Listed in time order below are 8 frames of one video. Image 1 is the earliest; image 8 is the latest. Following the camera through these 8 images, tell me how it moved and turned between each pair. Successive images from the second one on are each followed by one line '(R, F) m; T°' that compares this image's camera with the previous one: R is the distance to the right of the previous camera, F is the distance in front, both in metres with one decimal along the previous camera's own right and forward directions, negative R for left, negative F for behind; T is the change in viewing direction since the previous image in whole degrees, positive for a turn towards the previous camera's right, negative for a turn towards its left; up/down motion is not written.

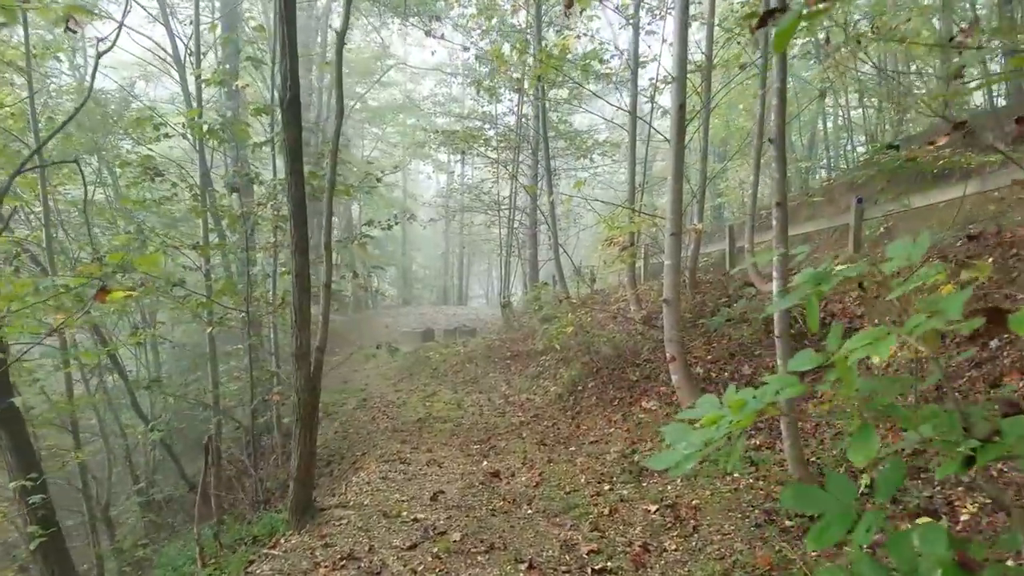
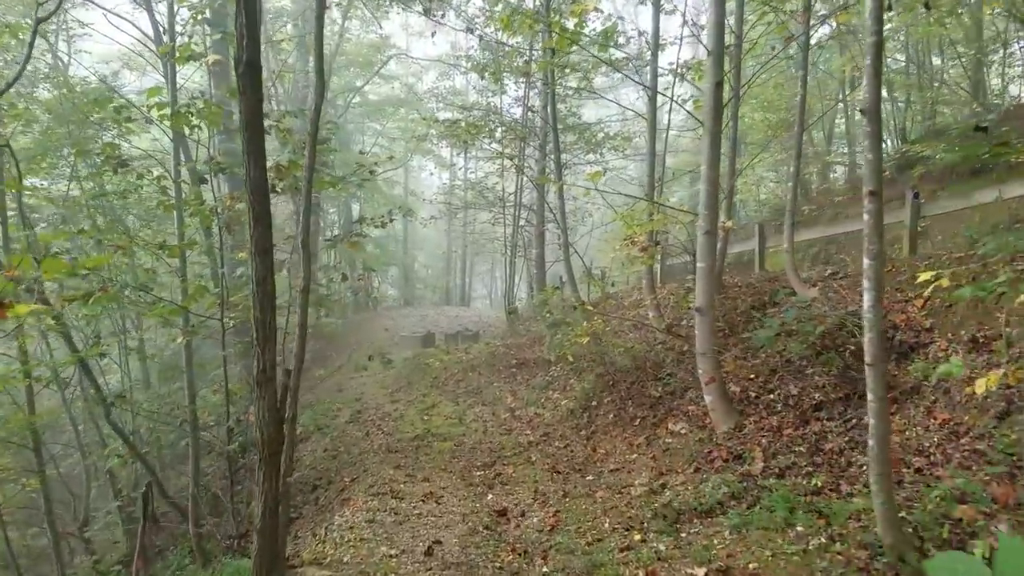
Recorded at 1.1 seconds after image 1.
(-0.1, +1.0) m; 0°
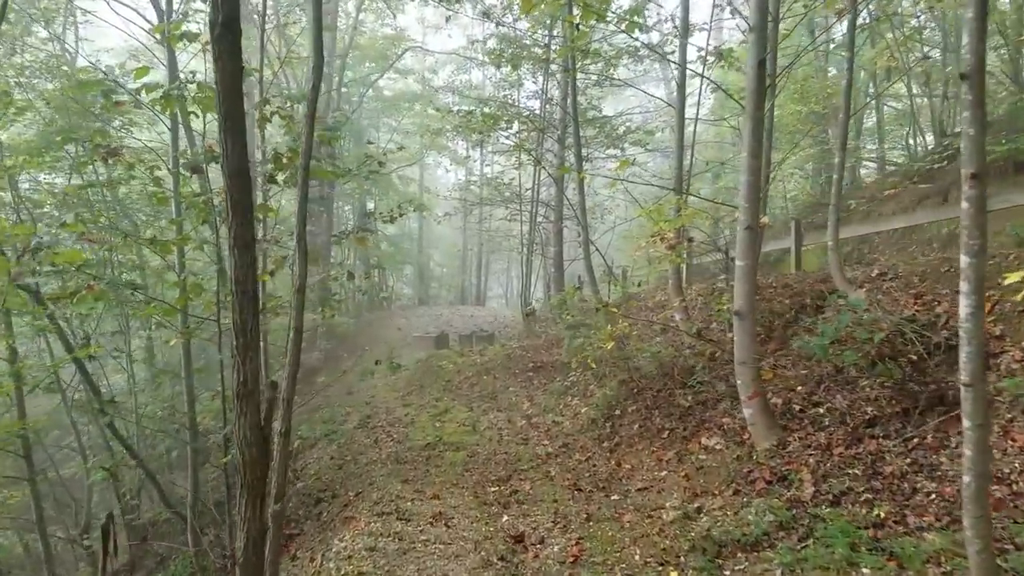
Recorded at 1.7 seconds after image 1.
(0.0, +0.6) m; -1°
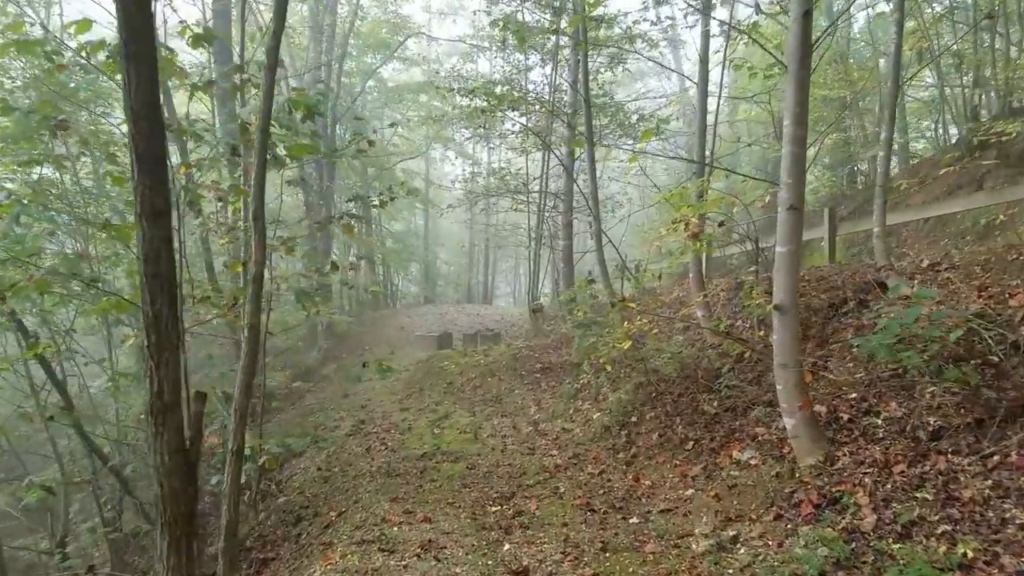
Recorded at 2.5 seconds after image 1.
(0.0, +0.8) m; -1°
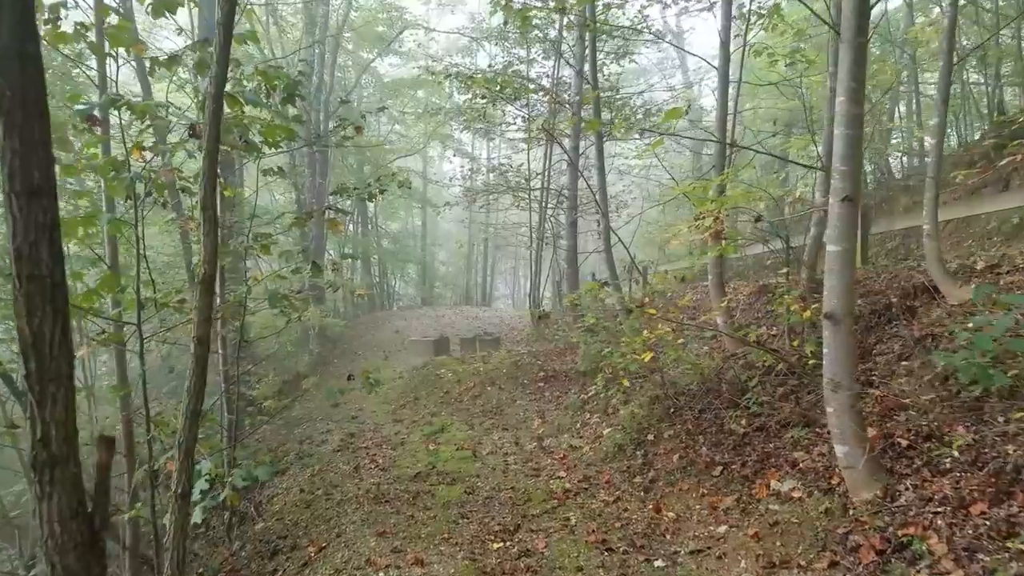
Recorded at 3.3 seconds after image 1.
(0.0, +0.7) m; 0°
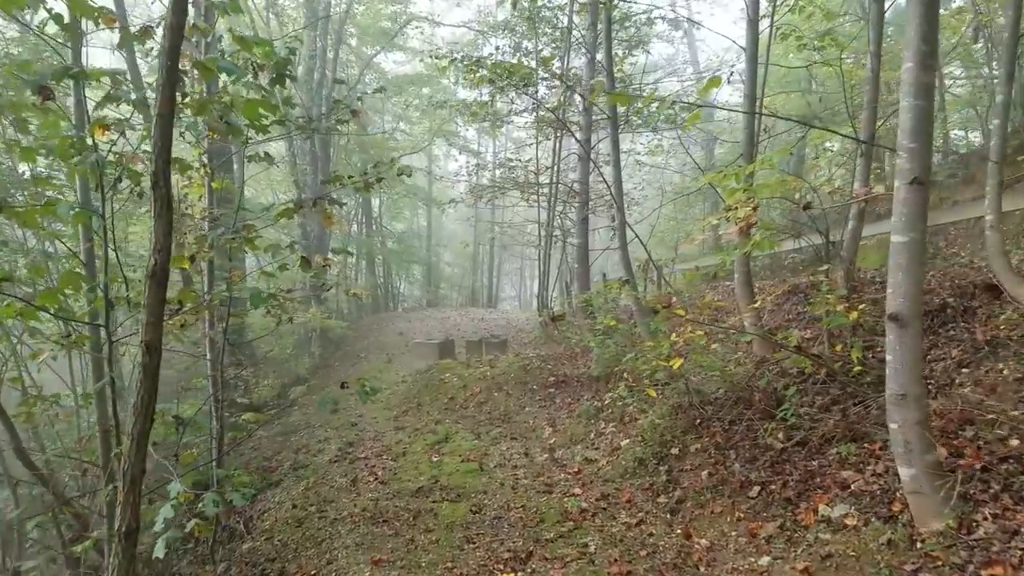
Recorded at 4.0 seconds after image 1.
(0.0, +0.6) m; 0°
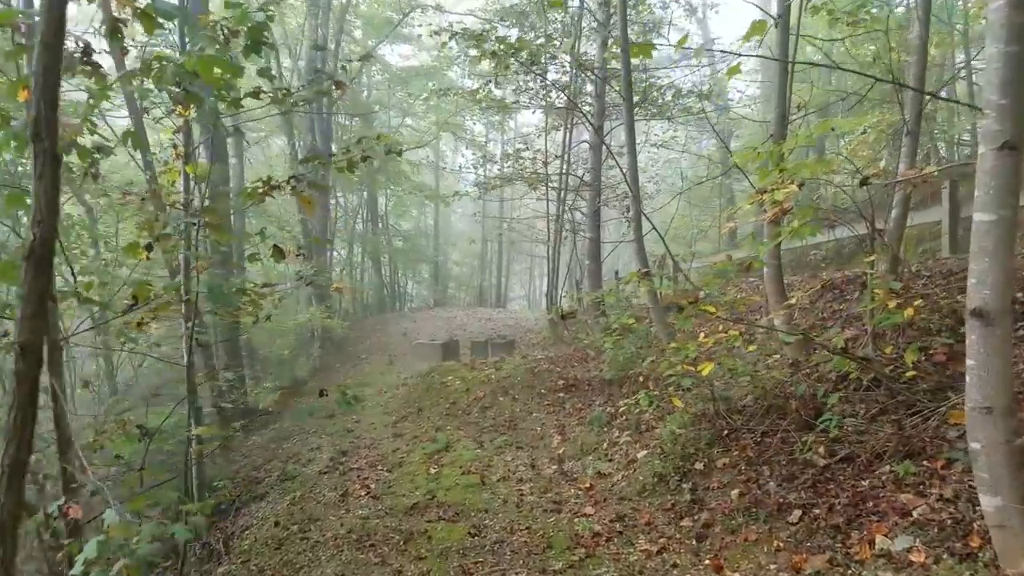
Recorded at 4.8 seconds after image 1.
(0.0, +0.7) m; -1°
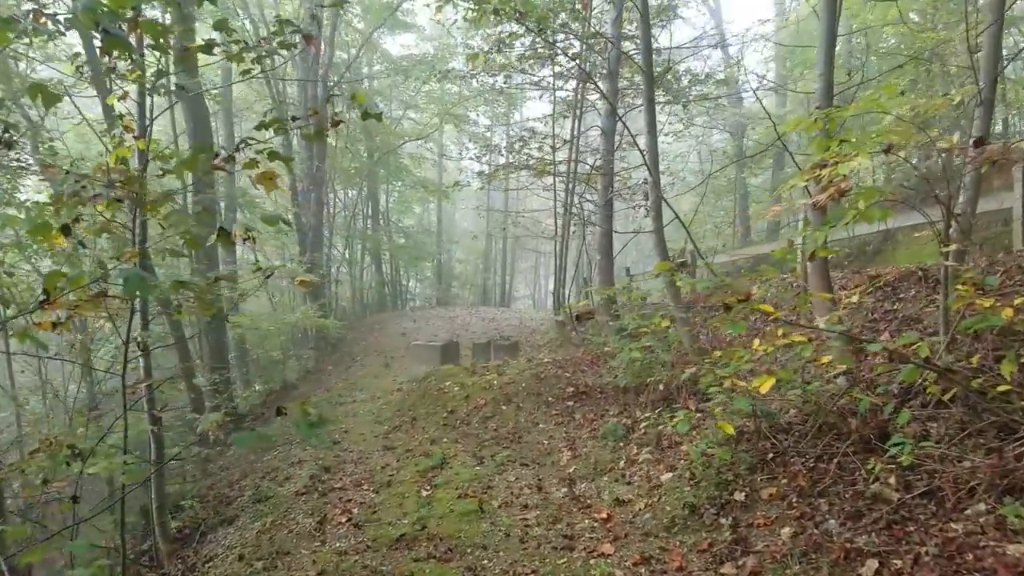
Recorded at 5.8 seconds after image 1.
(0.0, +0.9) m; 0°
